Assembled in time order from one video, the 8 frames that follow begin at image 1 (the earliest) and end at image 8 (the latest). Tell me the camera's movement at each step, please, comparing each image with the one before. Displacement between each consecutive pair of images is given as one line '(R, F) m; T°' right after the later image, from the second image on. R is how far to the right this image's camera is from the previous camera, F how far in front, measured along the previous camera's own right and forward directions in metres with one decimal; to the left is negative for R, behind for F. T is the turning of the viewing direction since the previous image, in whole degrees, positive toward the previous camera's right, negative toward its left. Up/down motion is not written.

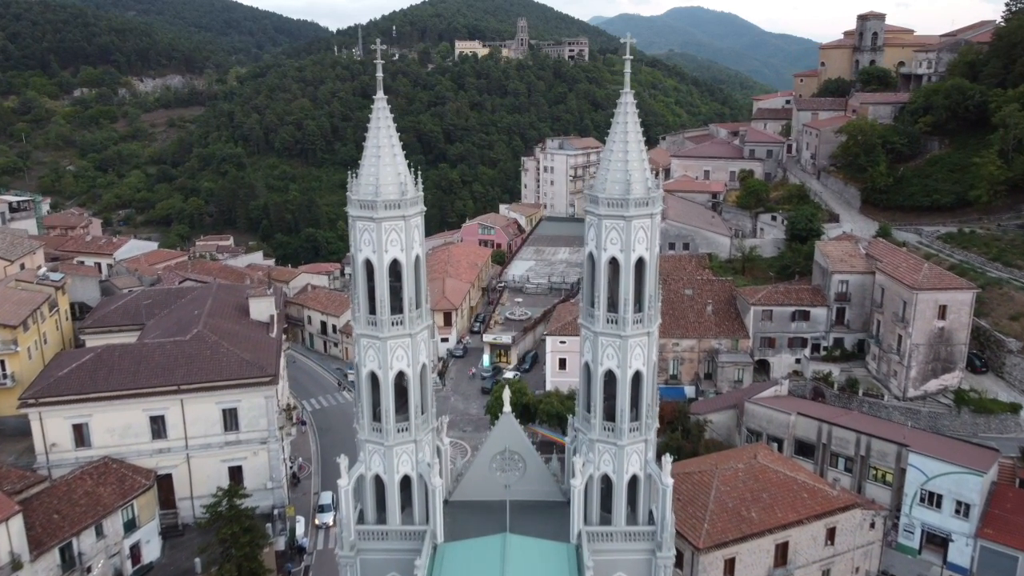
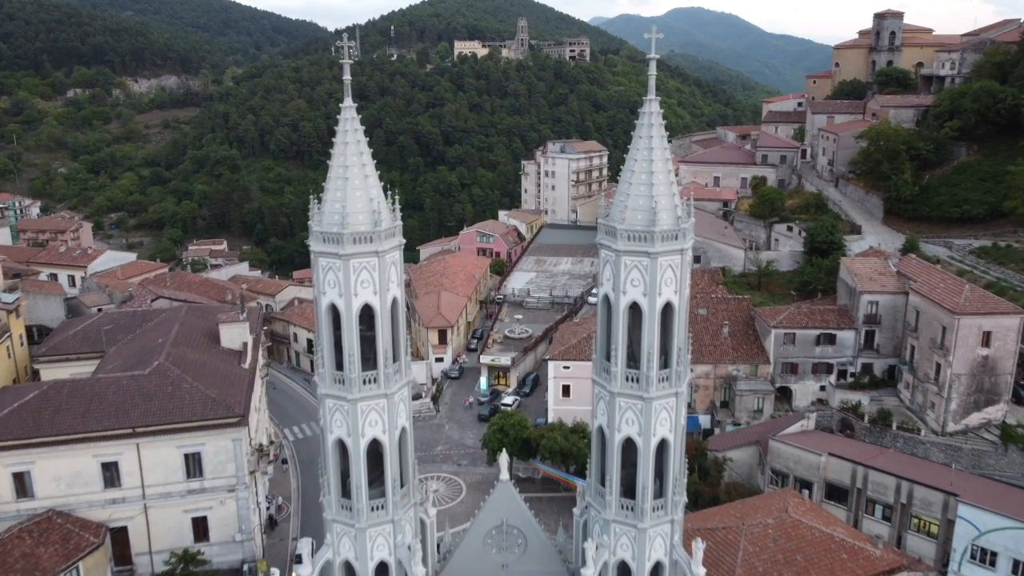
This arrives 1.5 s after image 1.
(0.0, +2.6) m; 0°
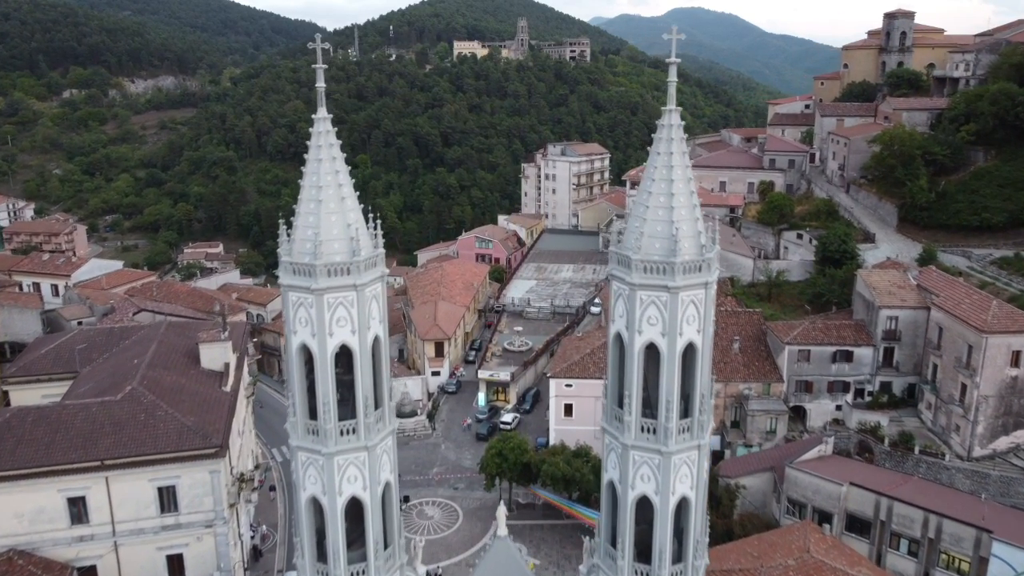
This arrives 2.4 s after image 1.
(0.0, +1.5) m; 0°
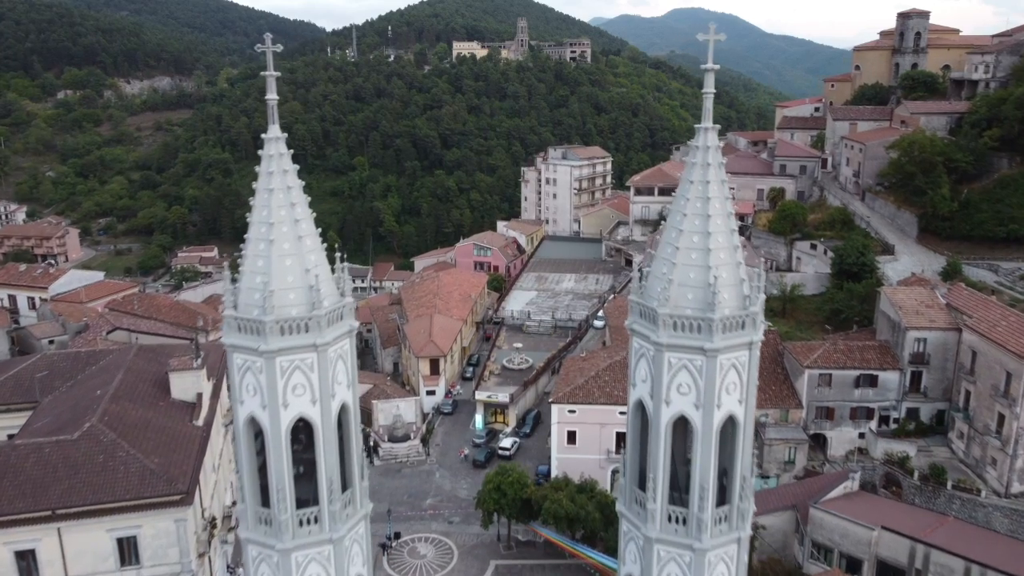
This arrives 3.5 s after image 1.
(0.0, +1.9) m; 0°
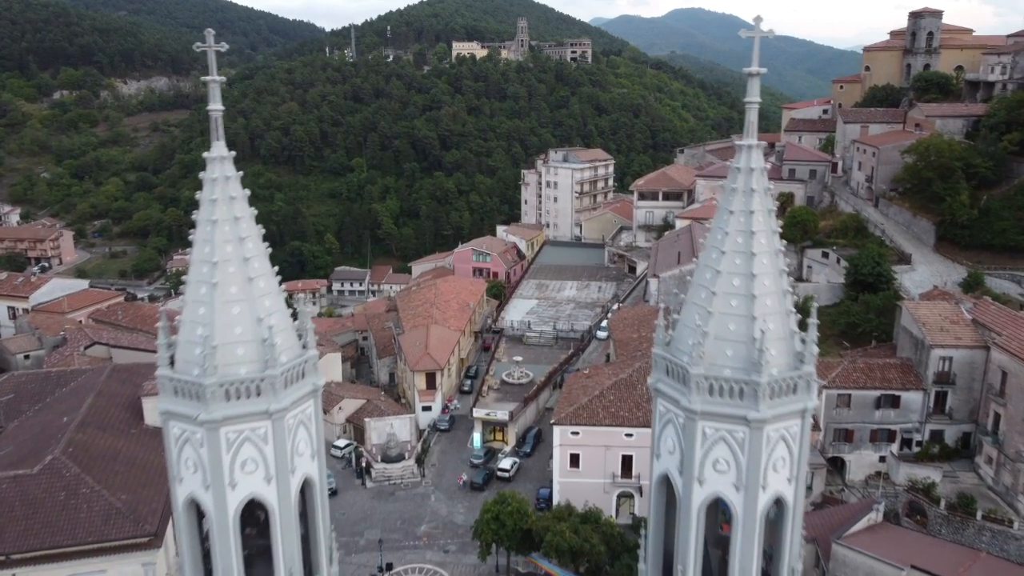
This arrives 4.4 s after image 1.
(0.0, +1.5) m; 0°
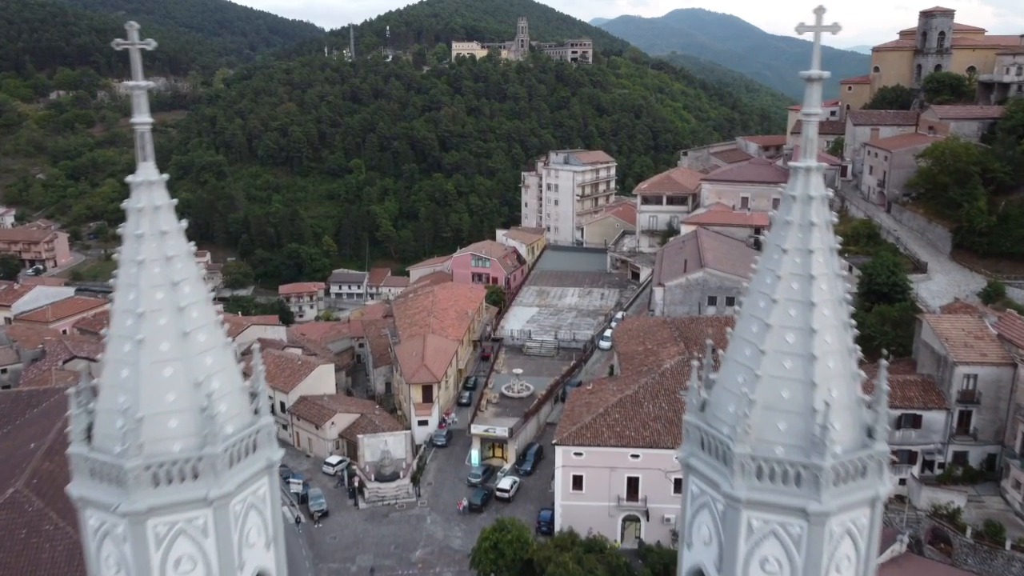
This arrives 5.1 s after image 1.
(0.0, +1.3) m; 0°
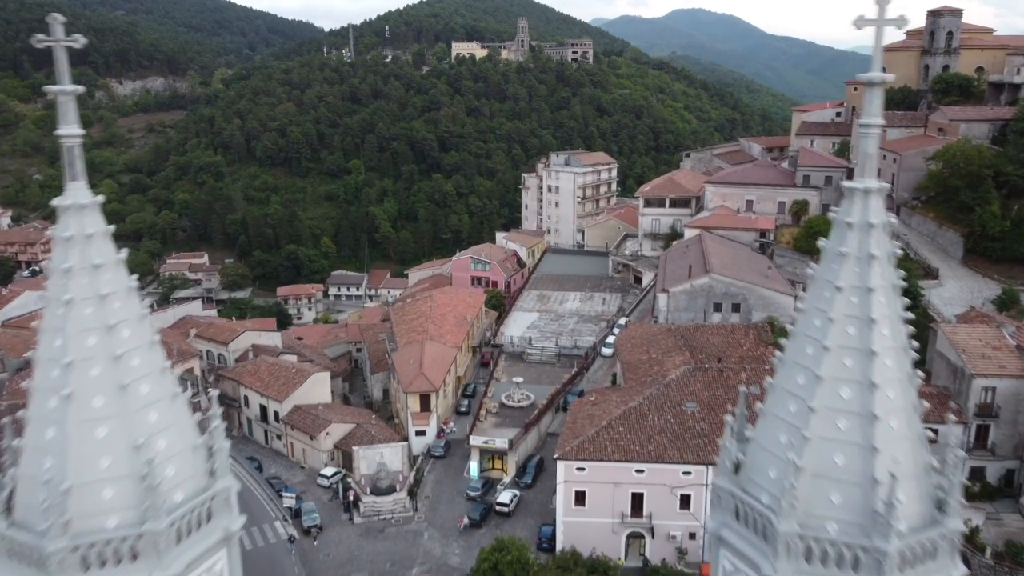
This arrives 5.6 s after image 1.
(0.0, +0.9) m; 0°
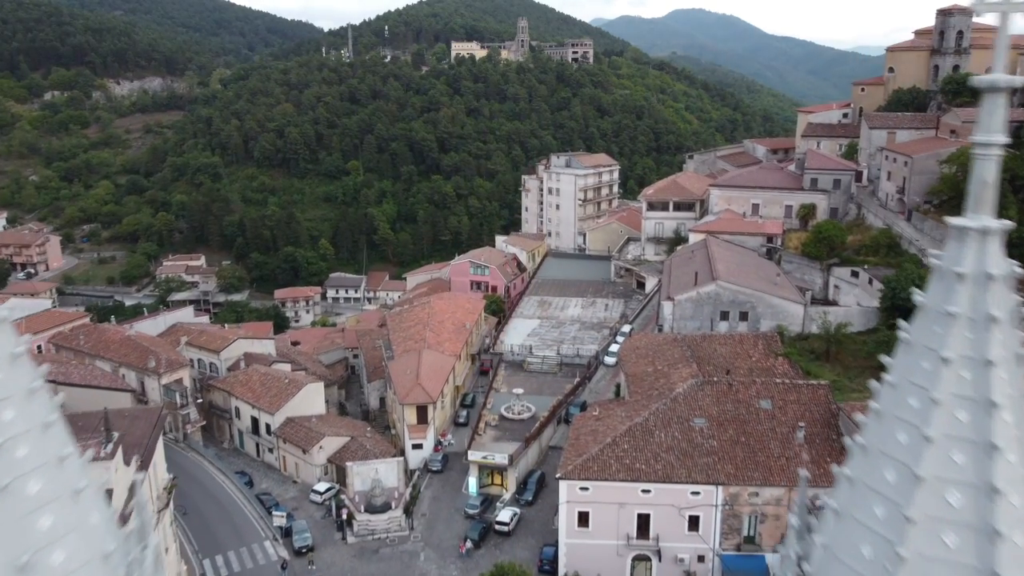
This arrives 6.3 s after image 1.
(0.0, +1.1) m; 0°
